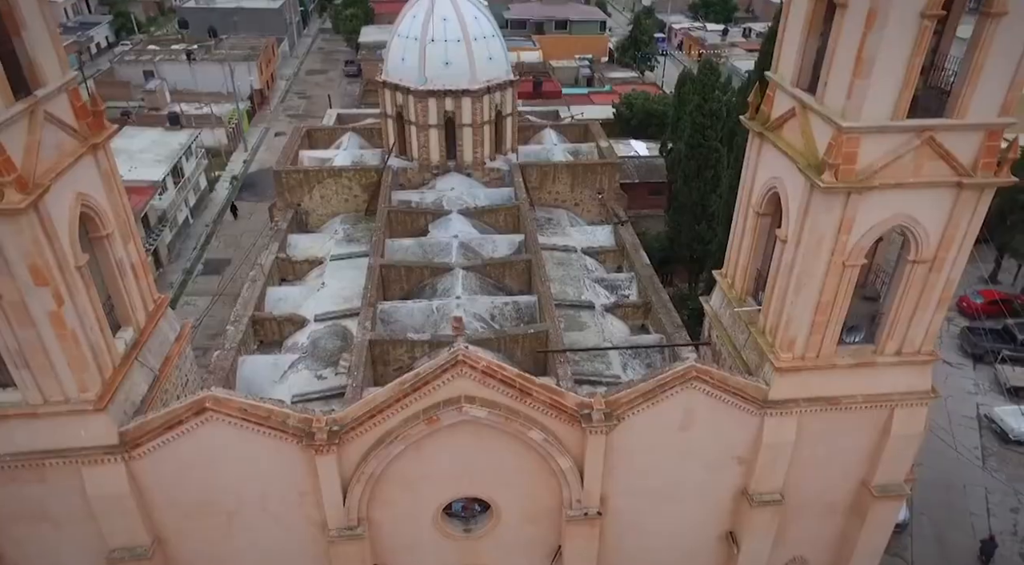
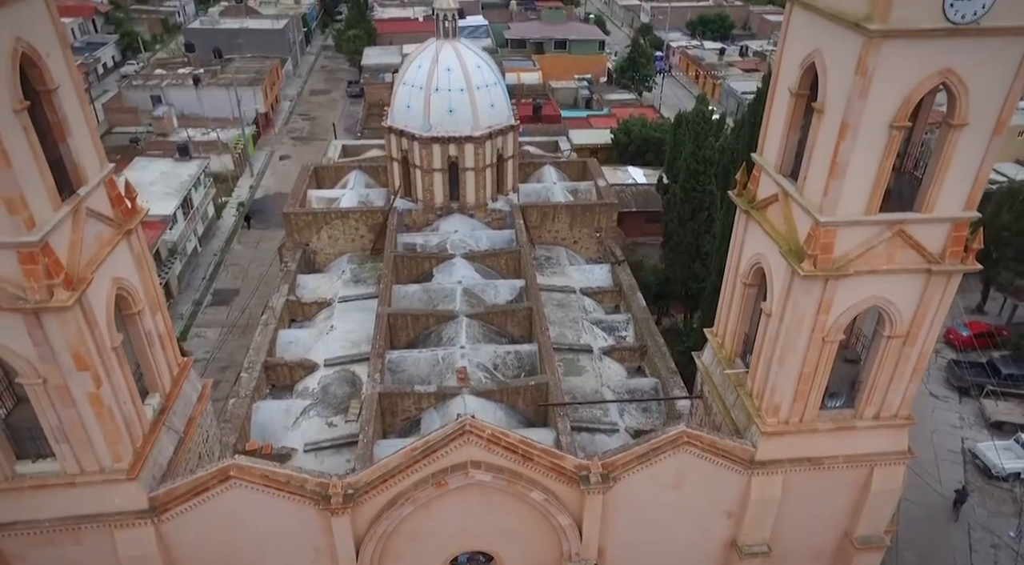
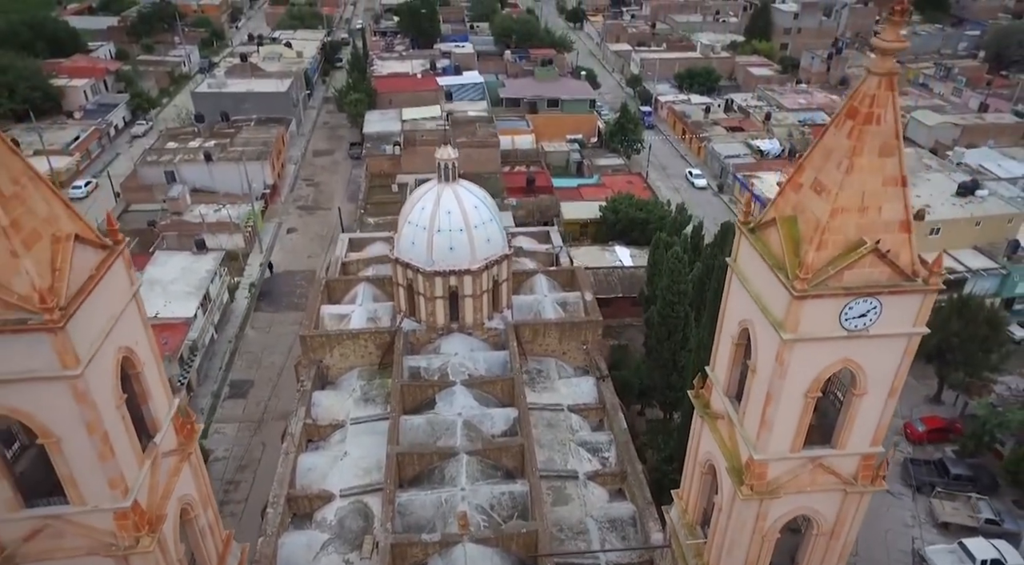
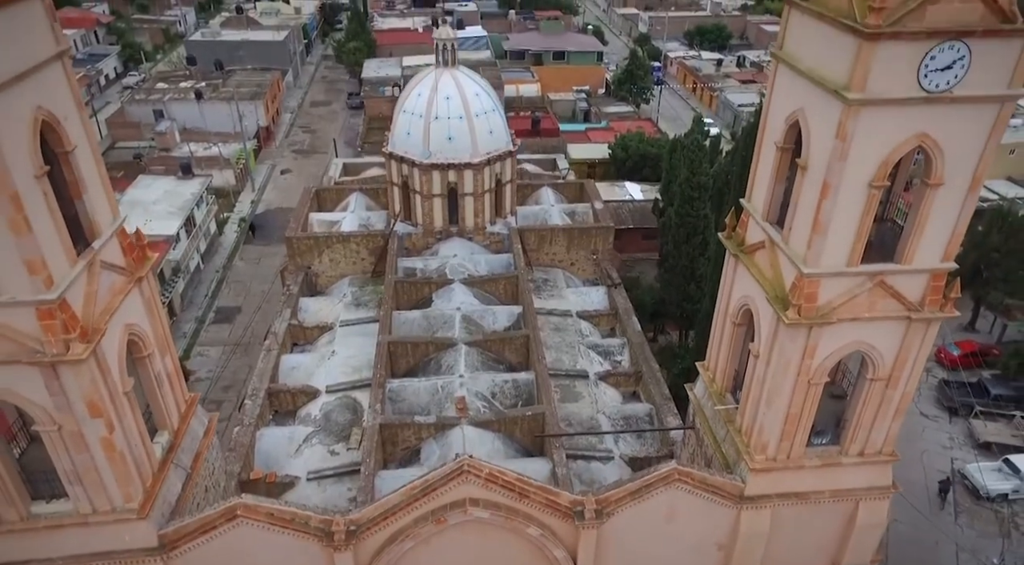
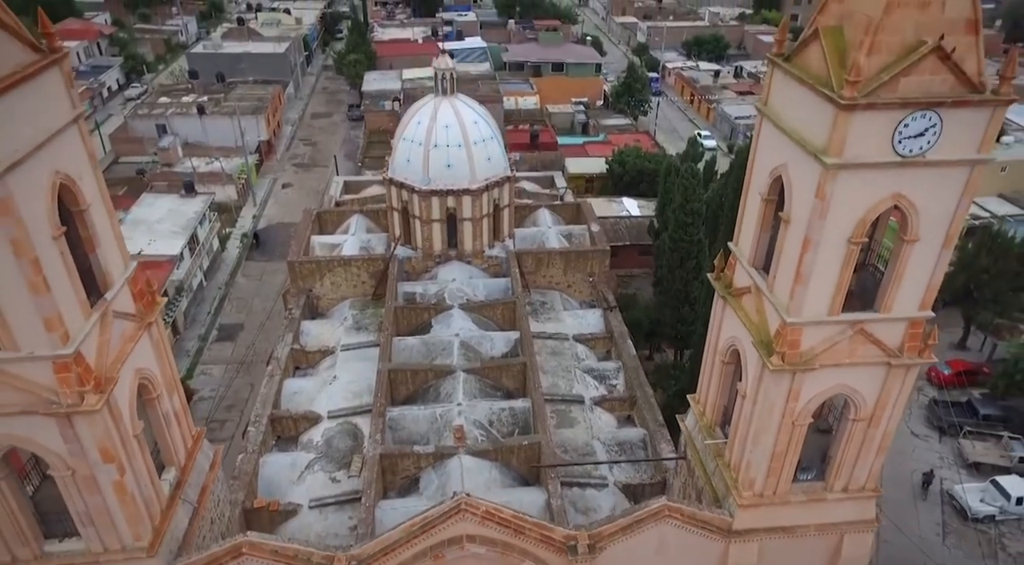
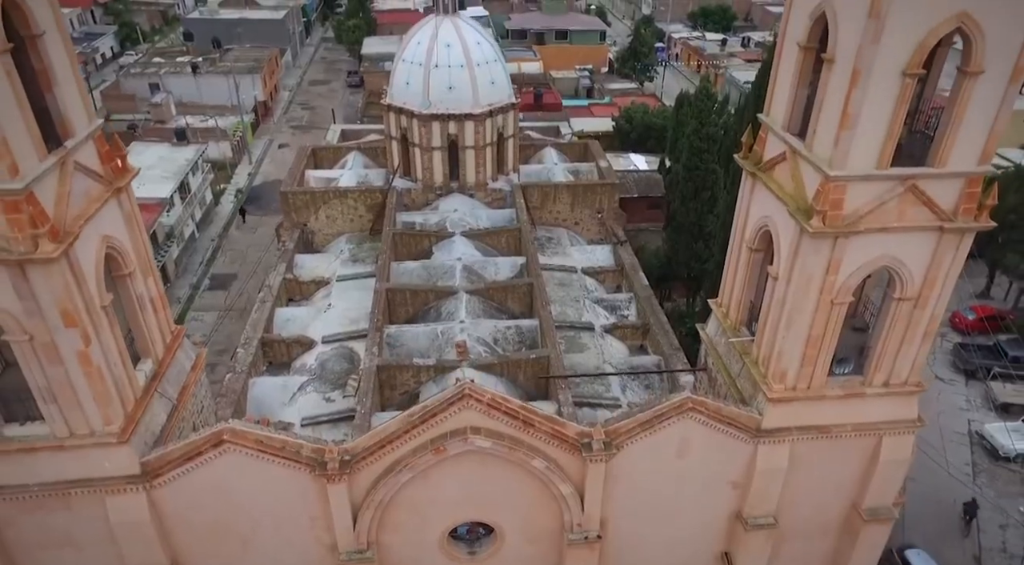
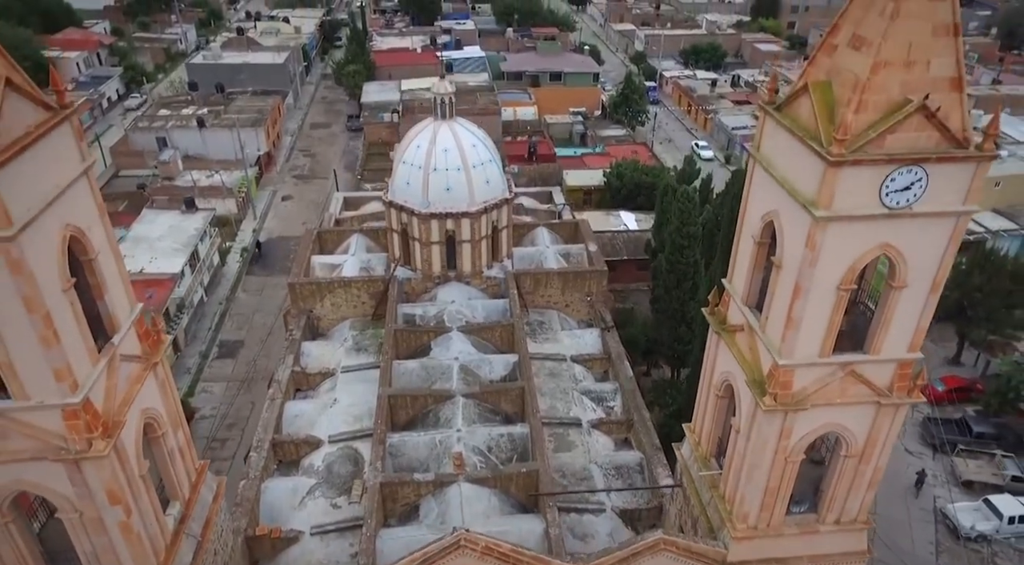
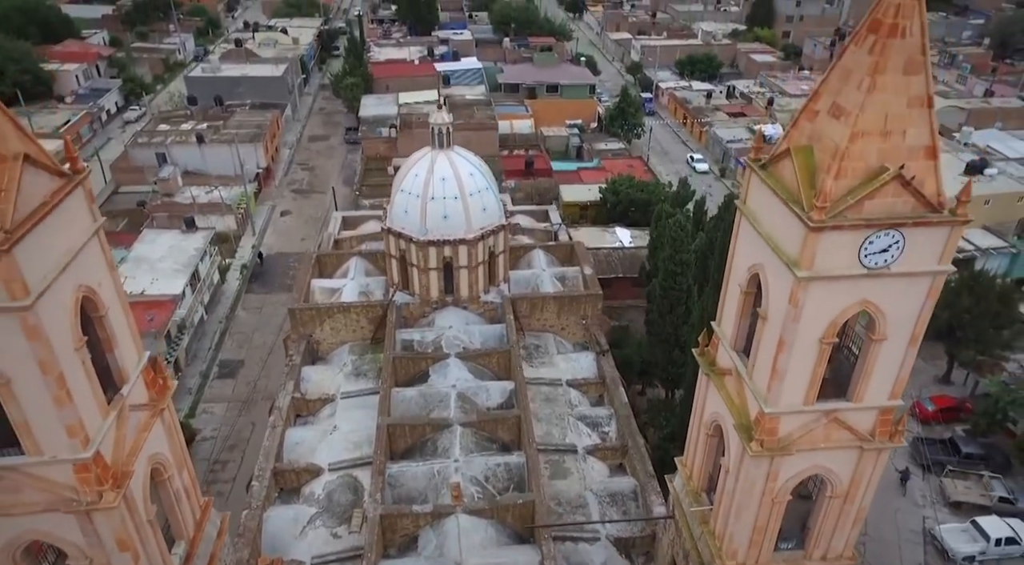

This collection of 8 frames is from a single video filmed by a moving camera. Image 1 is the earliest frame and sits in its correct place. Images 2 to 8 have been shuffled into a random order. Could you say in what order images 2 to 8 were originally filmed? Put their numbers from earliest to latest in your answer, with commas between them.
6, 2, 4, 5, 7, 8, 3
